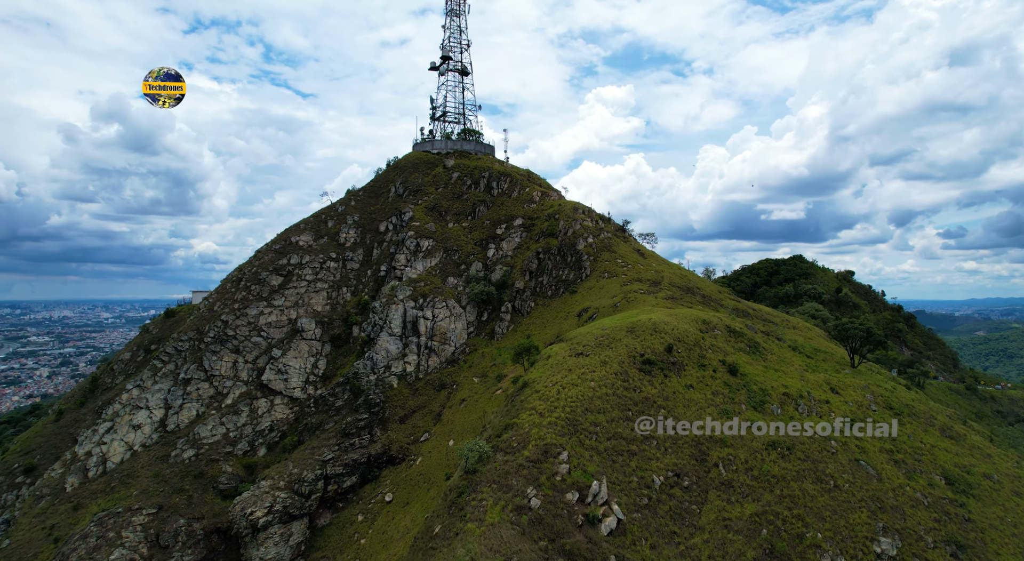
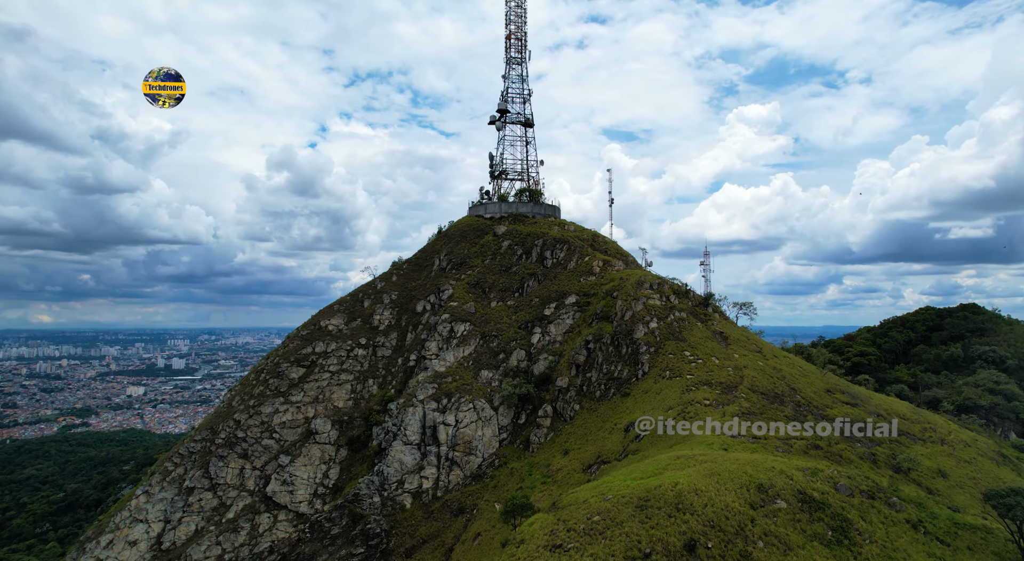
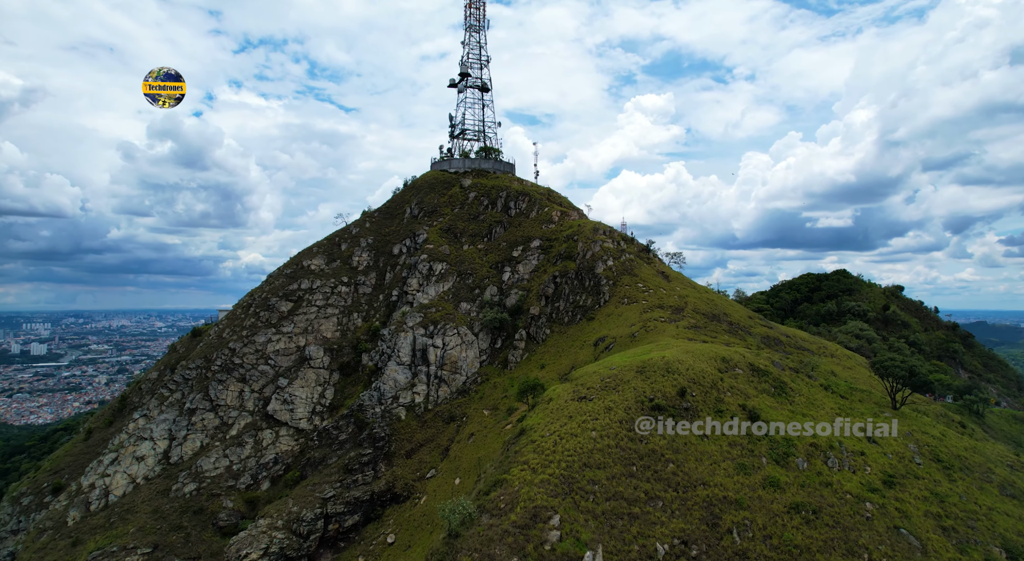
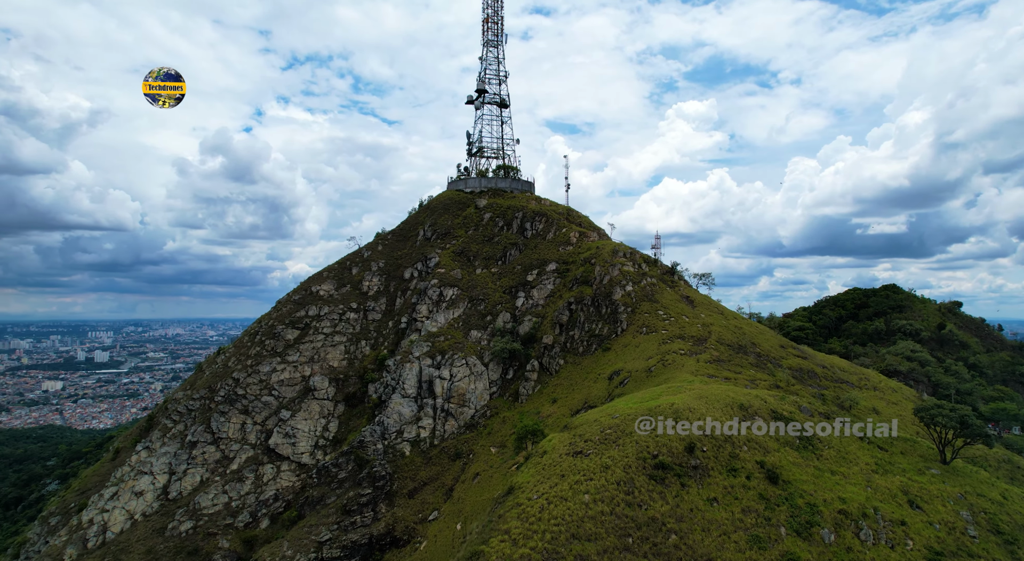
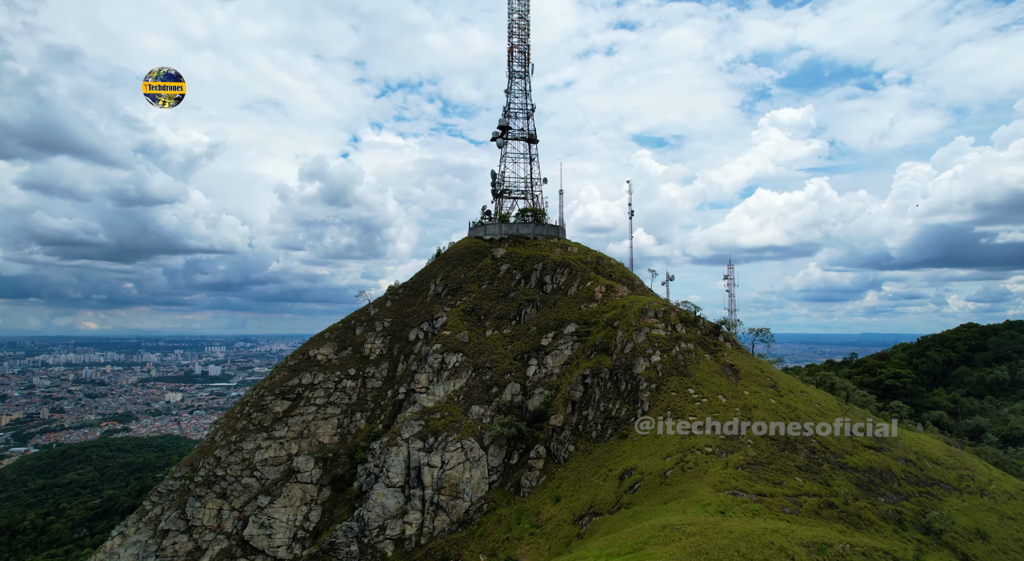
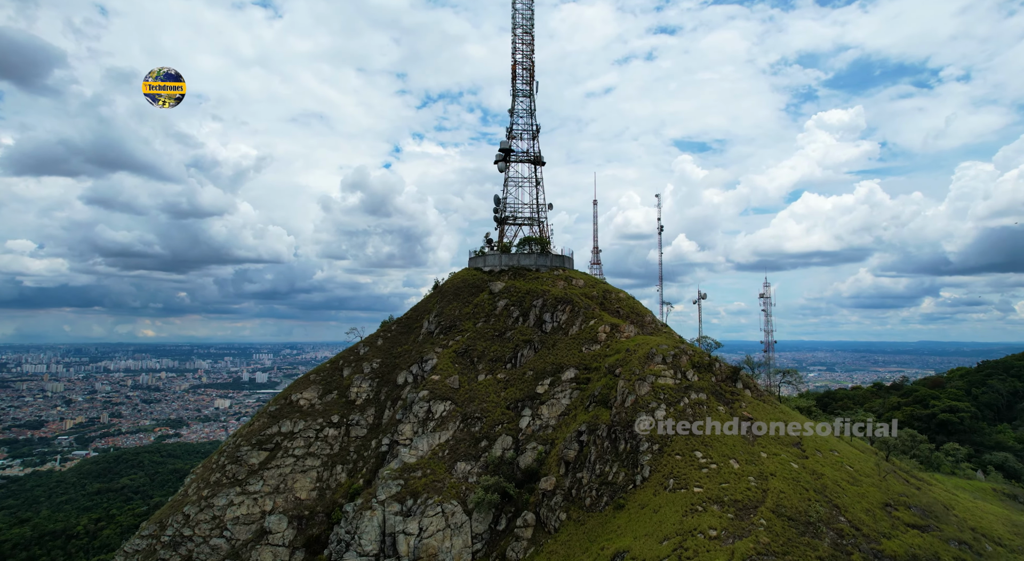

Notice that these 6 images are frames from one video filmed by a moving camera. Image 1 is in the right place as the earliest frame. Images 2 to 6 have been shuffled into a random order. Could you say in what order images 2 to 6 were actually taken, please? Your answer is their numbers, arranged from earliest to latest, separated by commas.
3, 4, 2, 5, 6
